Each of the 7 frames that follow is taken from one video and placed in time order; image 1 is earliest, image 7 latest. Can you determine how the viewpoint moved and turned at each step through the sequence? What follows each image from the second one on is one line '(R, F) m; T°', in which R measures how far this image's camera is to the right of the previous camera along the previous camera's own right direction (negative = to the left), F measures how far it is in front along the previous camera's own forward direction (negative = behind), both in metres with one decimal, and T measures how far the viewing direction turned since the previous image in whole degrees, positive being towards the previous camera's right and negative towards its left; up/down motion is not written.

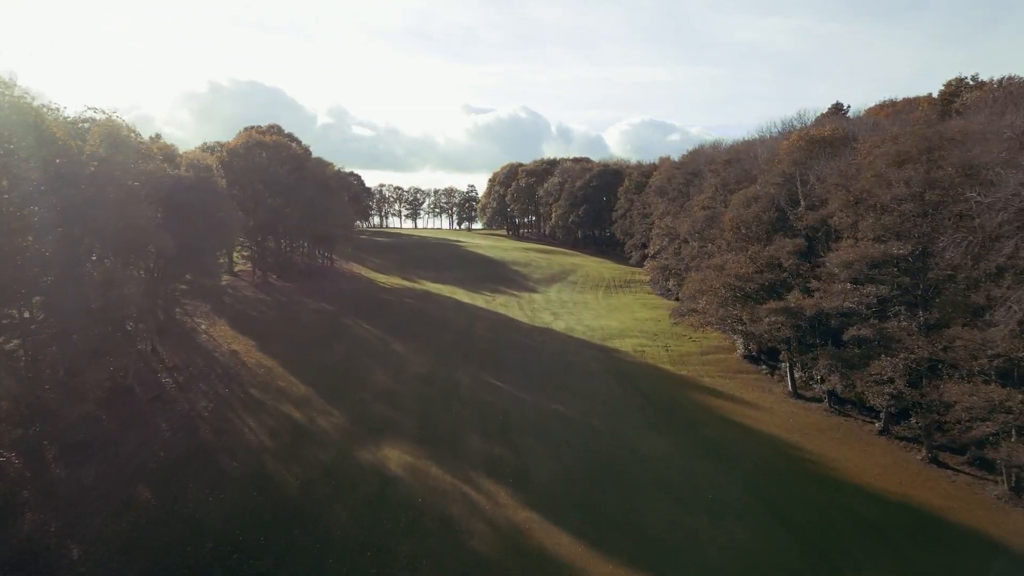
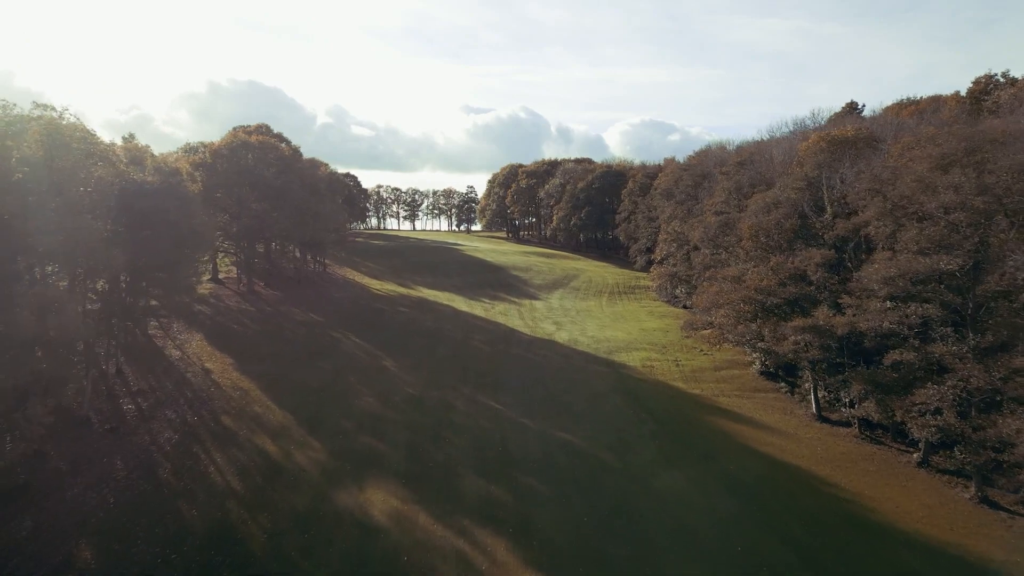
(0.0, +2.5) m; 0°
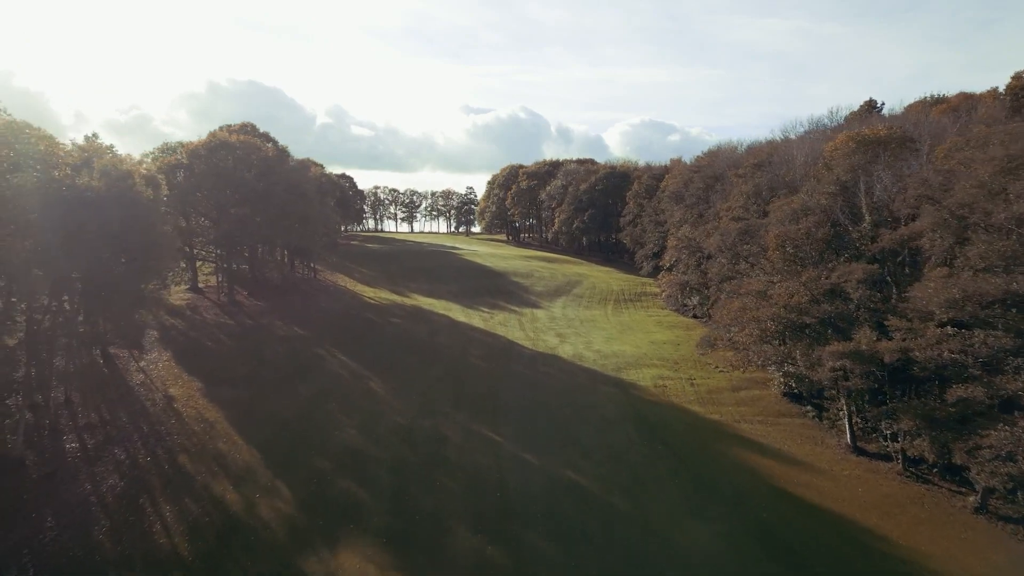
(0.0, +3.0) m; 0°
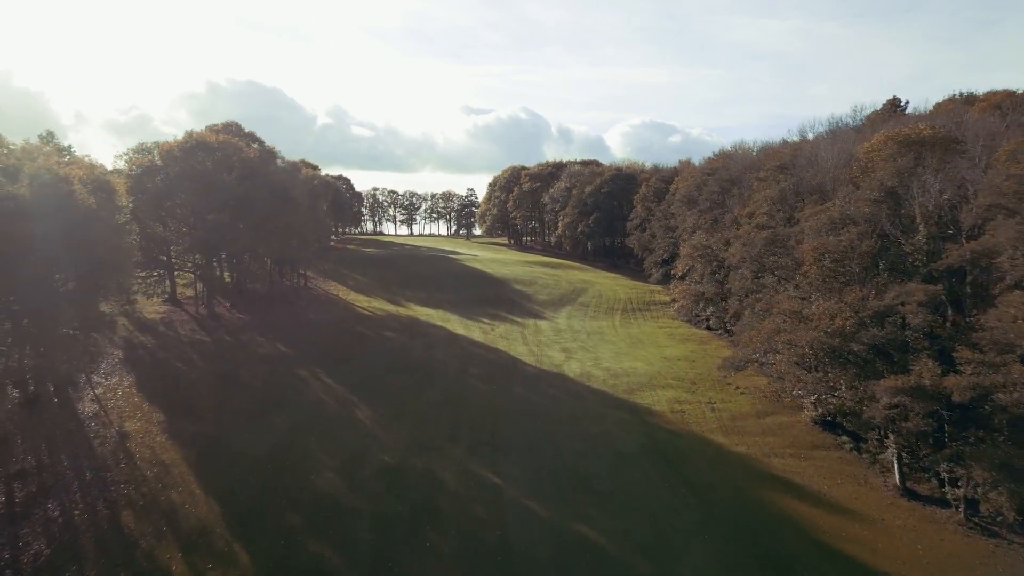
(-0.1, +3.1) m; 0°
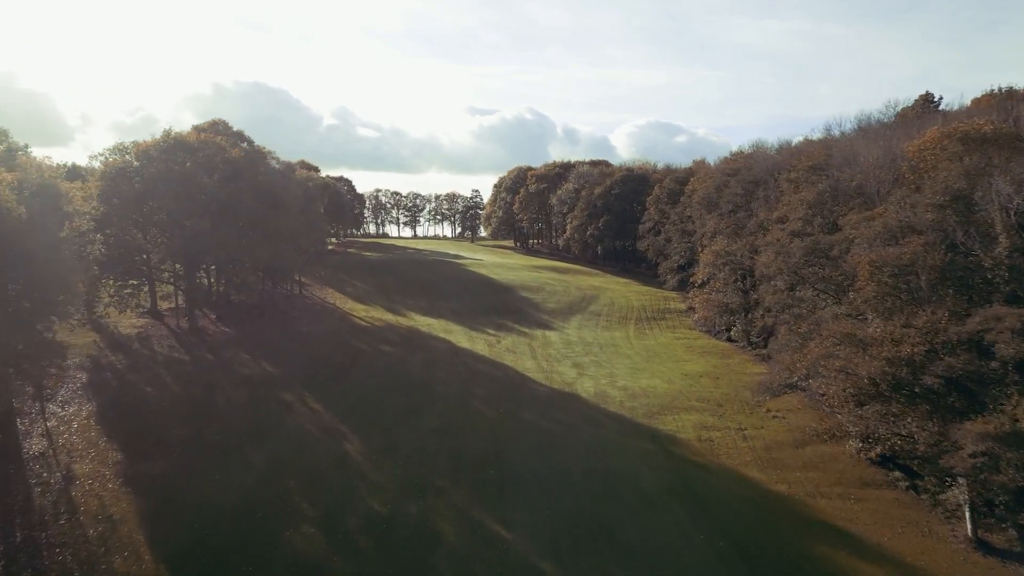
(-0.1, +3.1) m; 0°
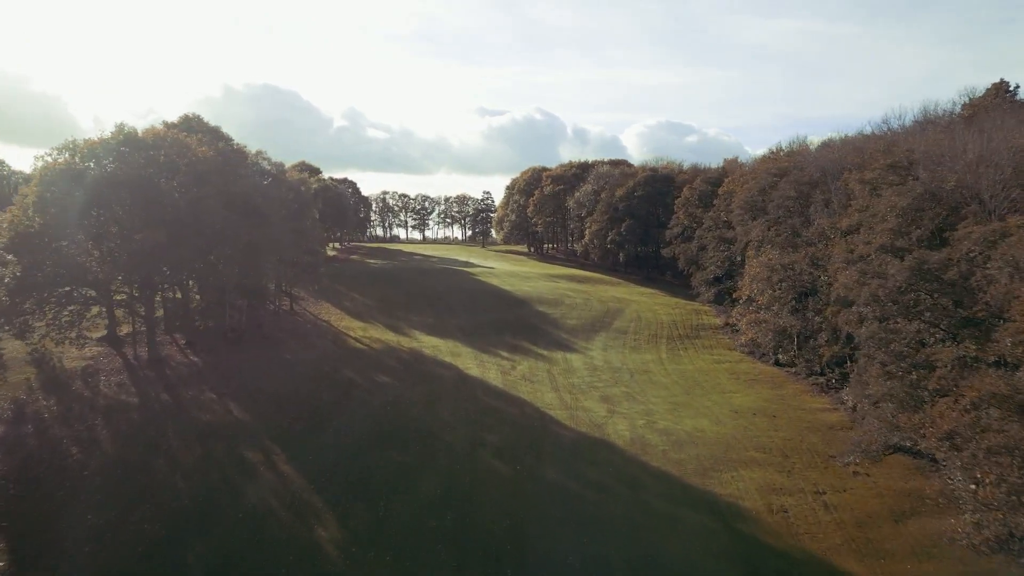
(-0.3, +5.5) m; -1°
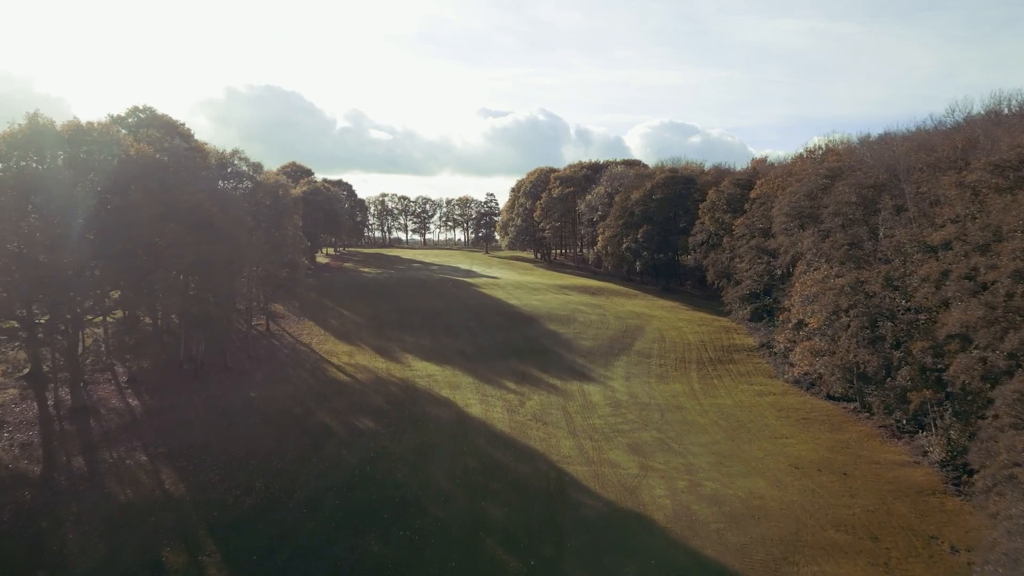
(-0.2, +5.6) m; 0°
